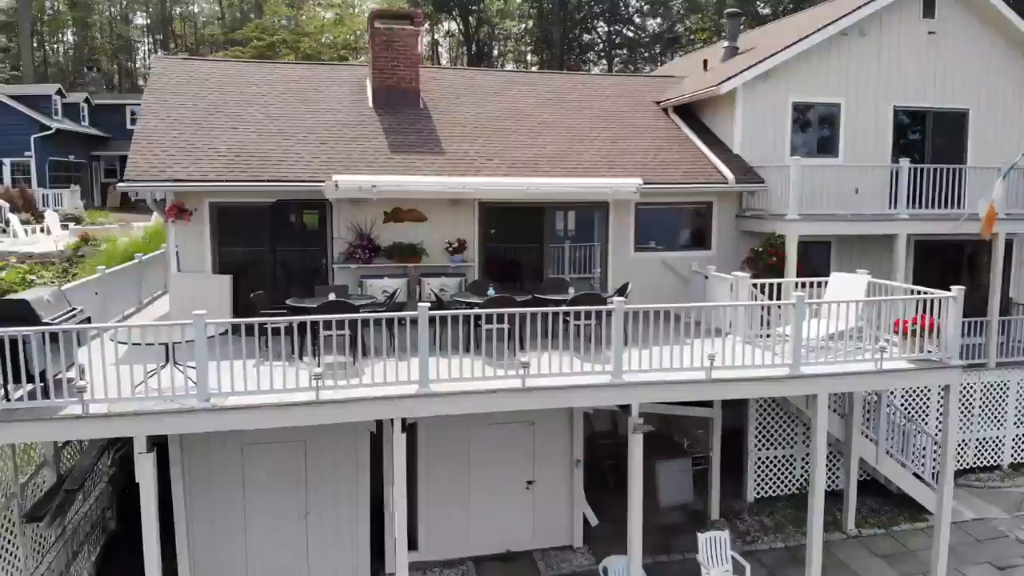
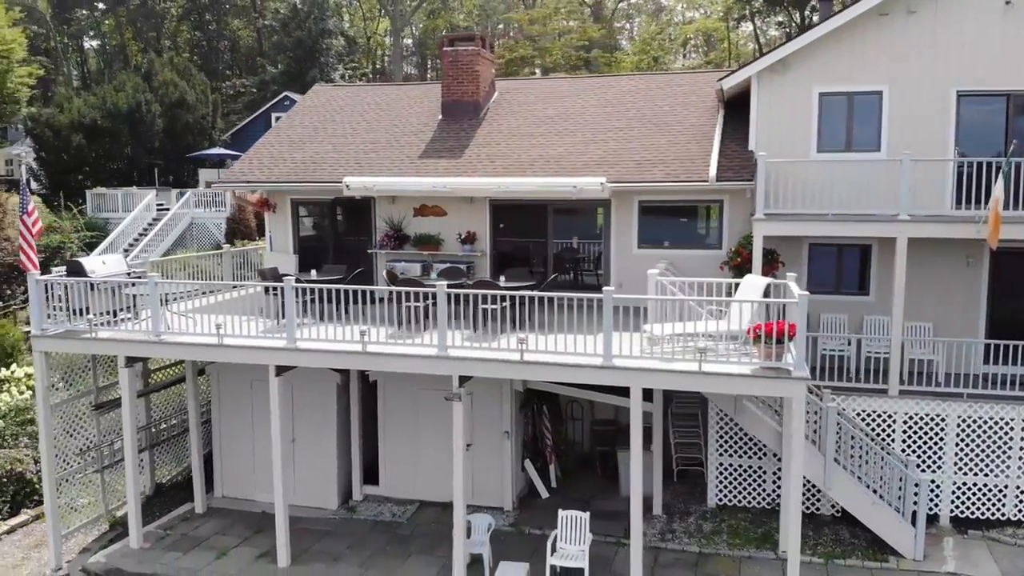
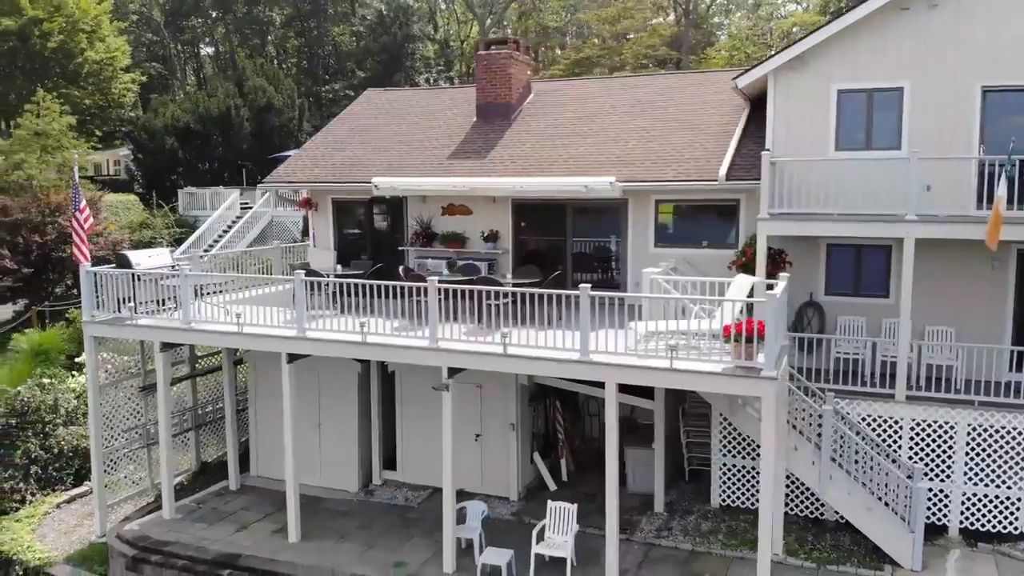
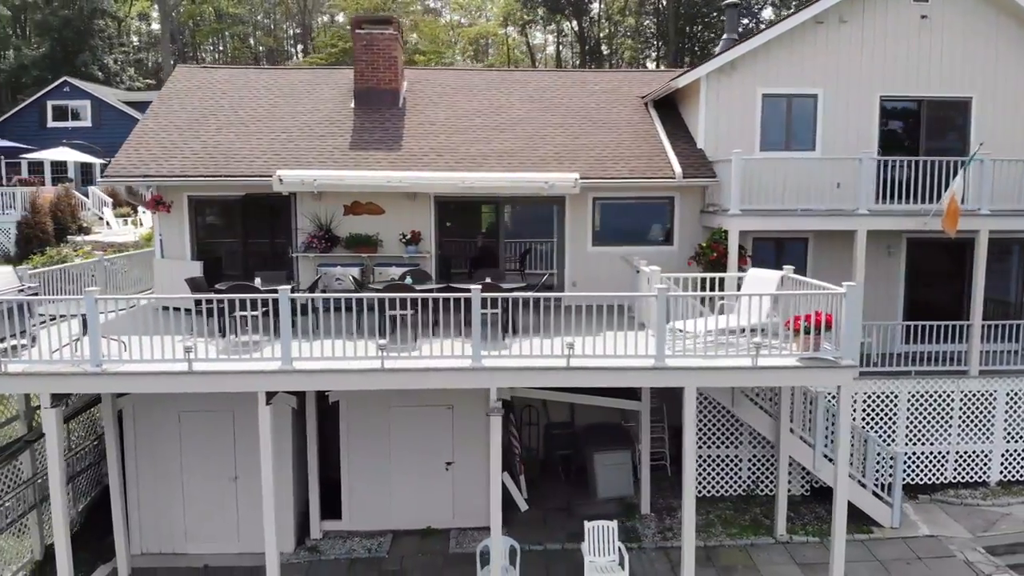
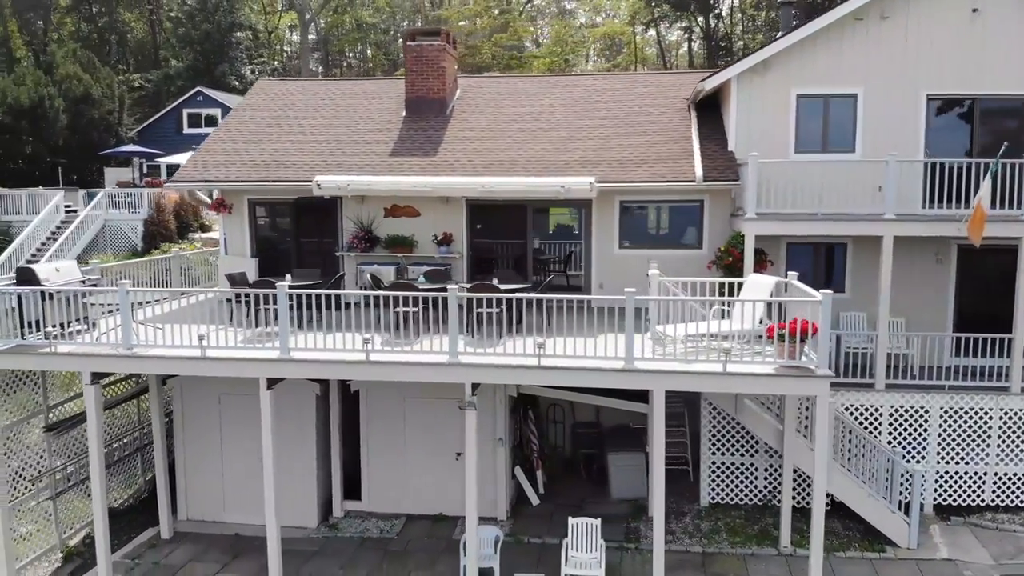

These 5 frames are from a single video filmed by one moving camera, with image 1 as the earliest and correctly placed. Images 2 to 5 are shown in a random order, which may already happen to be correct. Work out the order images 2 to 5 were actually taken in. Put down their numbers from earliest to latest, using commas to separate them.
4, 5, 2, 3
